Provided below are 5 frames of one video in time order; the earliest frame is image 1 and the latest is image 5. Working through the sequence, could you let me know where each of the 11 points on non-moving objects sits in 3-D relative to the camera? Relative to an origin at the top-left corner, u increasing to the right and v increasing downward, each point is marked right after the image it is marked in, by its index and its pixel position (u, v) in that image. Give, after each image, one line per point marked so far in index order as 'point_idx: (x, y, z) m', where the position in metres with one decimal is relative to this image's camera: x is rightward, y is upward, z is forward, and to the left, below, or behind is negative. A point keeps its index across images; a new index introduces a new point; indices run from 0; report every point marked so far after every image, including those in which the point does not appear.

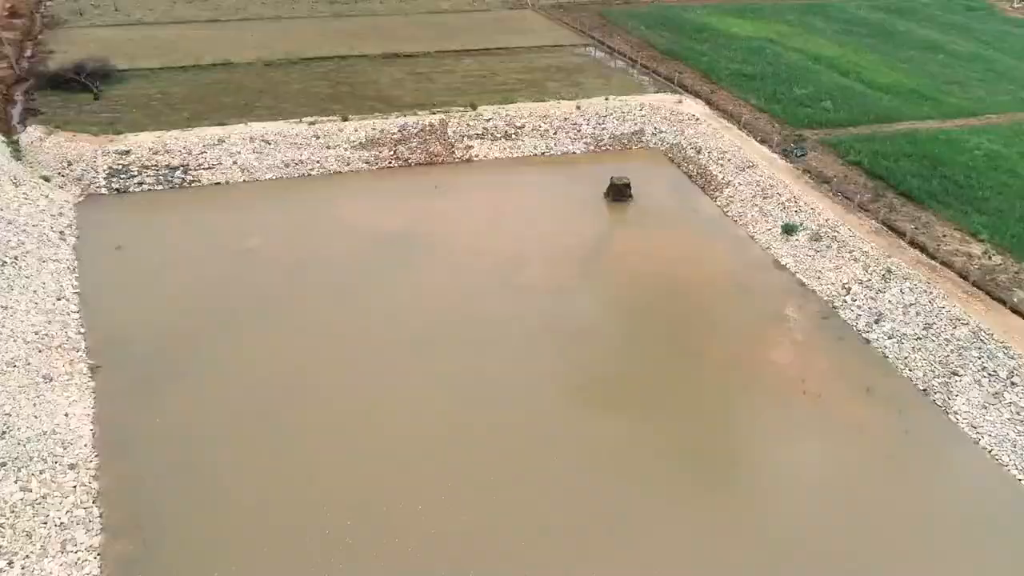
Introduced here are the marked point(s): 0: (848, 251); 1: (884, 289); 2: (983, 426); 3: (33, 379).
0: (+9.6, +1.1, +19.2) m
1: (+9.8, 0.0, +17.8) m
2: (+10.0, -2.9, +14.4) m
3: (-10.1, -1.9, +14.3) m
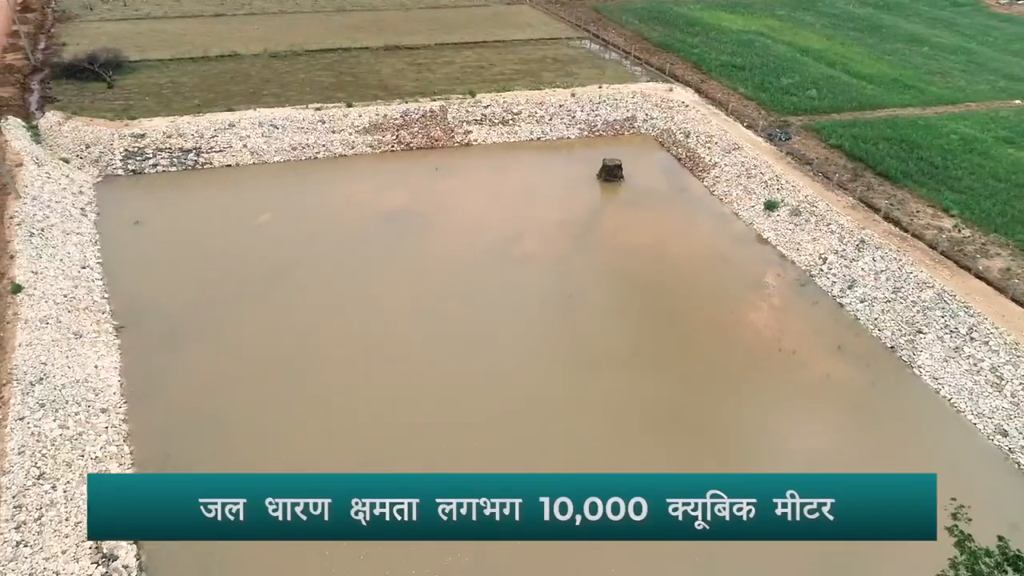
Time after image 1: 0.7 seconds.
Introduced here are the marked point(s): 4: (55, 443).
0: (+9.5, +1.9, +20.3) m
1: (+9.7, +0.9, +18.9) m
2: (+9.9, -2.0, +15.5) m
3: (-10.2, -1.1, +15.4) m
4: (-8.6, -2.9, +12.7) m
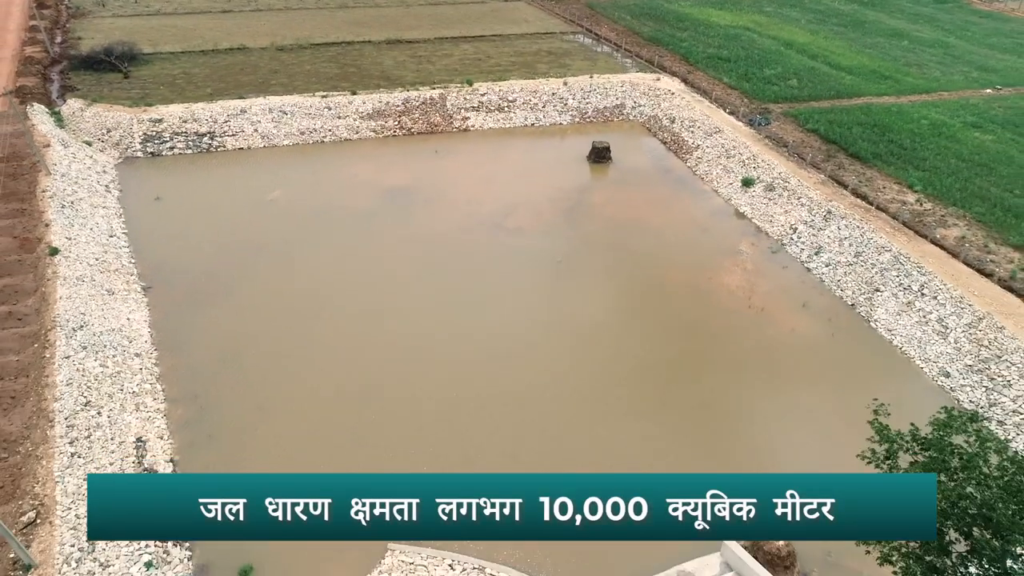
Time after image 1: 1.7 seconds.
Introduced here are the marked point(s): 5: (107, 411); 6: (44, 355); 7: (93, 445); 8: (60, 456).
0: (+9.3, +2.9, +21.9) m
1: (+9.5, +1.9, +20.5) m
2: (+9.7, -1.0, +17.1) m
3: (-10.4, -0.1, +17.0) m
4: (-8.8, -1.9, +14.3) m
5: (-8.1, -2.5, +13.6) m
6: (-9.9, -1.4, +14.3) m
7: (-7.8, -2.9, +12.6) m
8: (-8.1, -3.0, +12.1) m
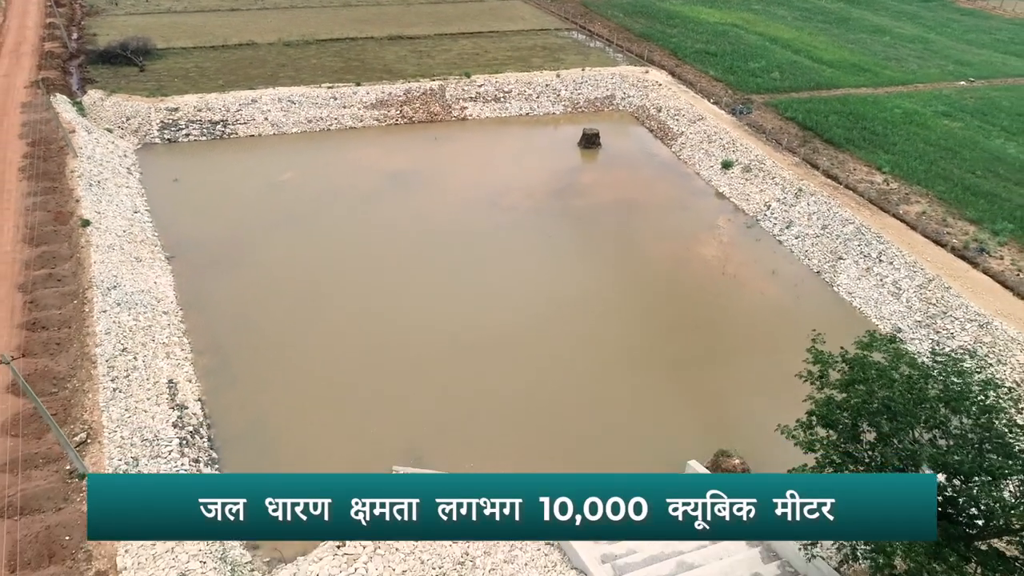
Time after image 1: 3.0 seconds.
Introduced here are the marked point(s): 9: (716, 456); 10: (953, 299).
0: (+9.1, +3.8, +23.5) m
1: (+9.3, +2.8, +22.1) m
2: (+9.5, -0.1, +18.7) m
3: (-10.6, +0.8, +18.6) m
4: (-8.9, -1.0, +15.9) m
5: (-8.3, -1.5, +15.2) m
6: (-10.1, -0.5, +15.9) m
7: (-8.0, -2.0, +14.2) m
8: (-8.3, -2.1, +13.7) m
9: (+4.1, -3.4, +13.7) m
10: (+11.3, -0.3, +17.2) m
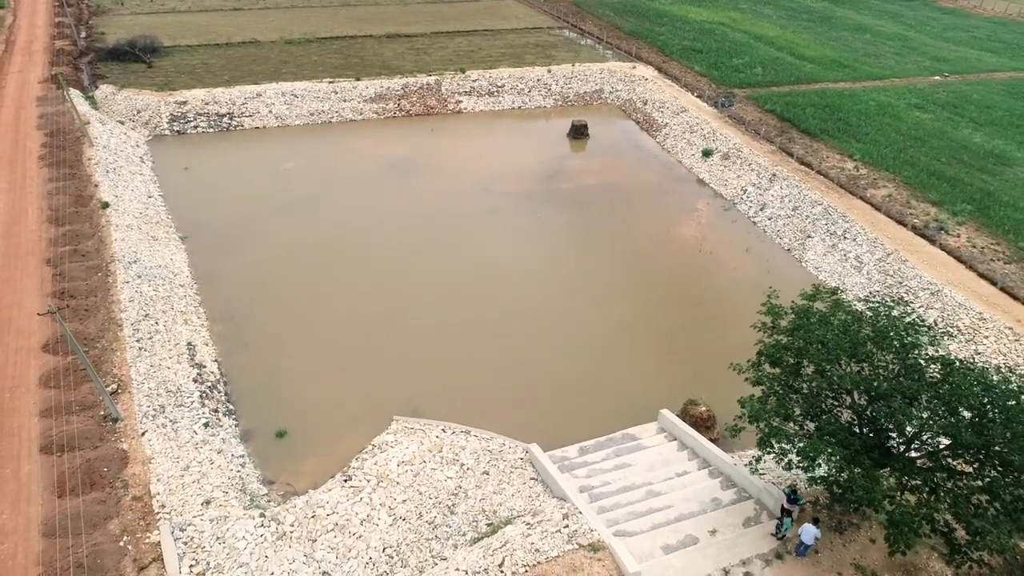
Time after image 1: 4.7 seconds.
0: (+8.8, +4.6, +25.0) m
1: (+9.0, +3.5, +23.6) m
2: (+9.3, +0.6, +20.1) m
3: (-10.8, +1.5, +20.0) m
4: (-9.2, -0.3, +17.3) m
5: (-8.6, -0.8, +16.6) m
6: (-10.4, +0.2, +17.3) m
7: (-8.3, -1.3, +15.6) m
8: (-8.6, -1.4, +15.1) m
9: (+3.9, -2.6, +15.1) m
10: (+11.0, +0.5, +18.7) m
